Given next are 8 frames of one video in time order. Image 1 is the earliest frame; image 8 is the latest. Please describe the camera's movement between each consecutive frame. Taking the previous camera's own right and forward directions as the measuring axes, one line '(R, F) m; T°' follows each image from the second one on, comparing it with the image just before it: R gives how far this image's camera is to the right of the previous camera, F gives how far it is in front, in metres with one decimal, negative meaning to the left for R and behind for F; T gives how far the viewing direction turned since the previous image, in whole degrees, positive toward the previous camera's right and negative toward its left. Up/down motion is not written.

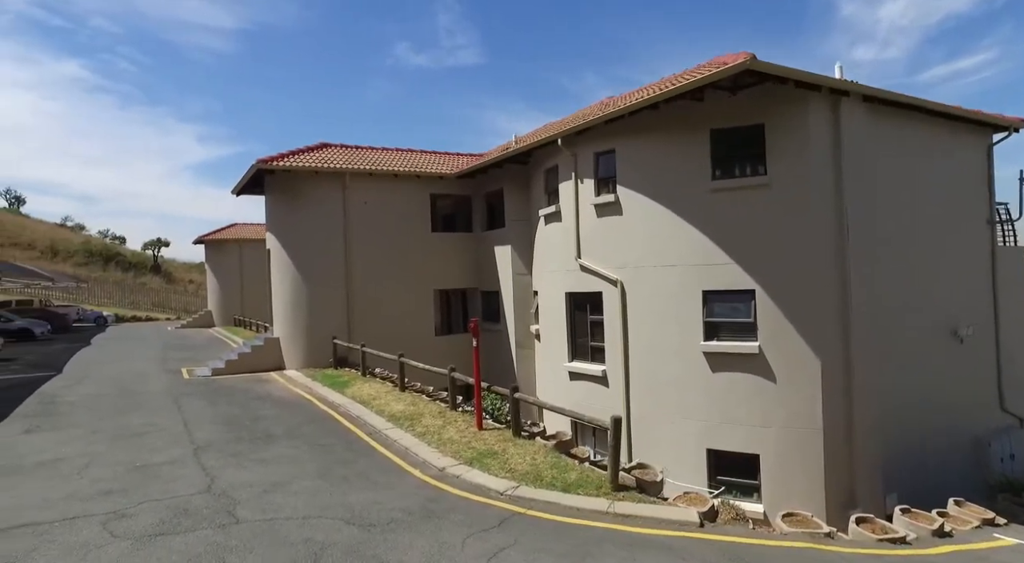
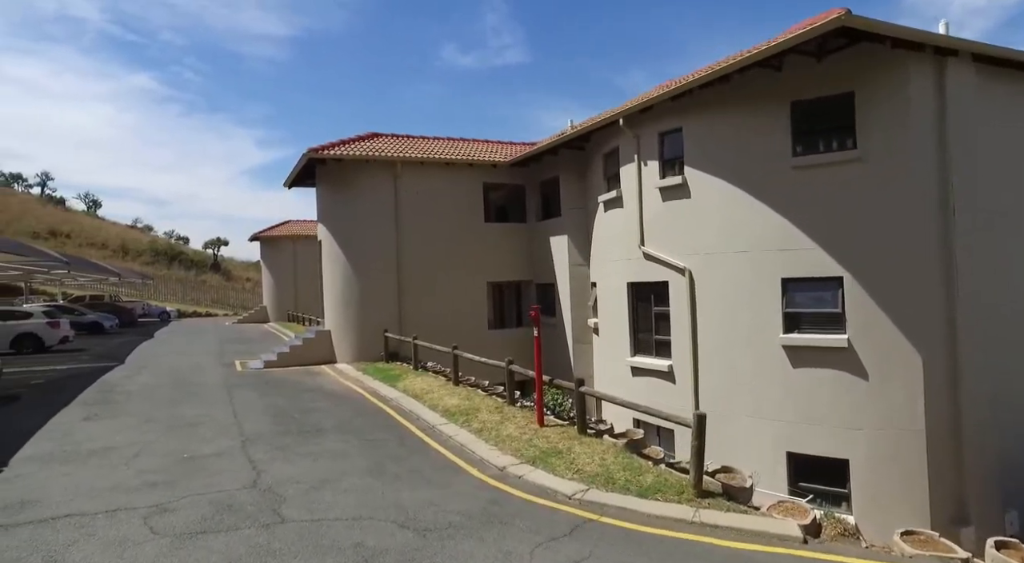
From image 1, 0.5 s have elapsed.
(-0.2, +0.7) m; -4°
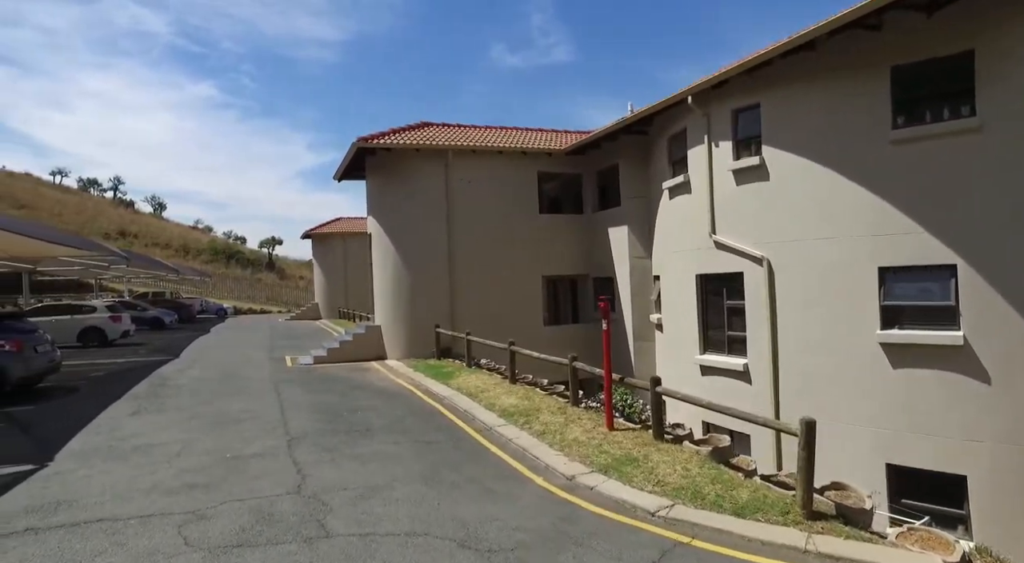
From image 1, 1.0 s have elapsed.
(-0.2, +0.8) m; -4°
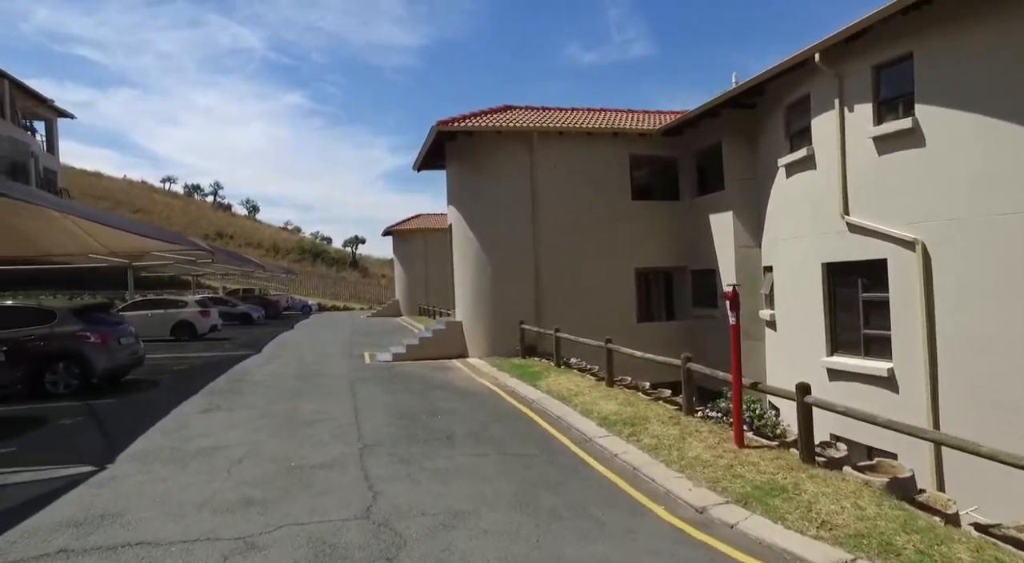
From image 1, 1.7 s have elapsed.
(-0.3, +1.2) m; -7°
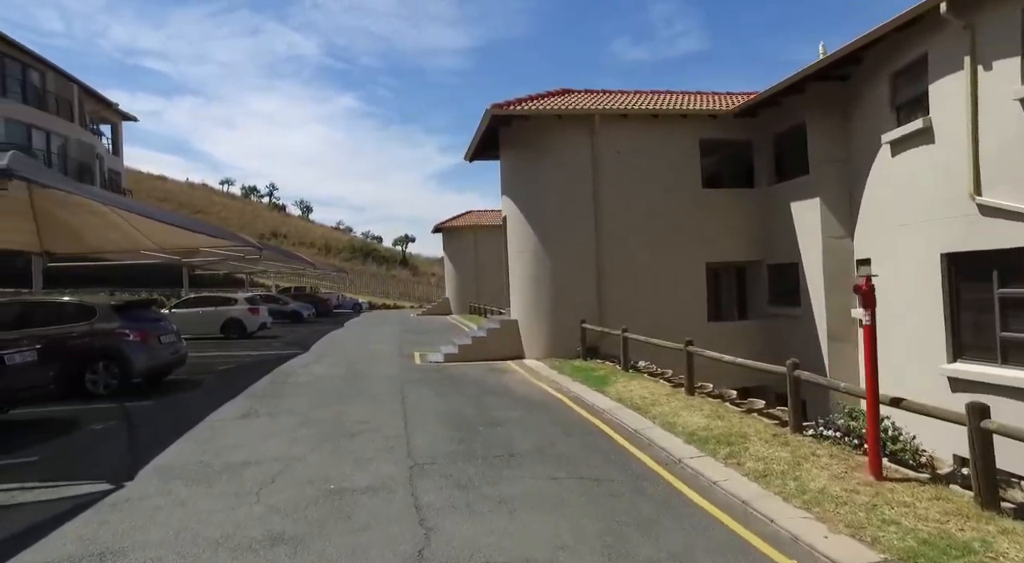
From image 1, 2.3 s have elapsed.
(-0.2, +1.1) m; -4°
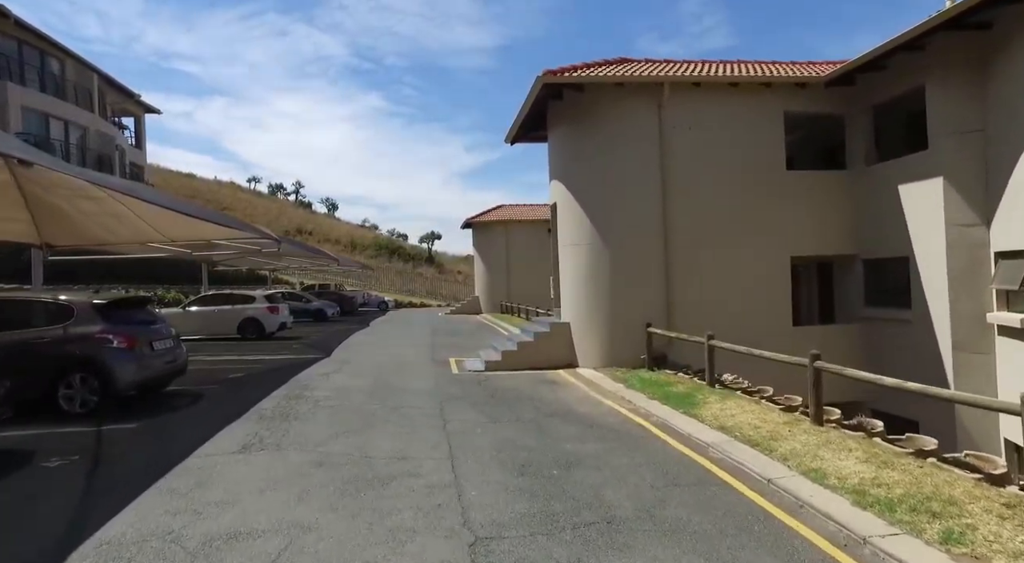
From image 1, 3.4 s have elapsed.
(-0.5, +2.1) m; -2°
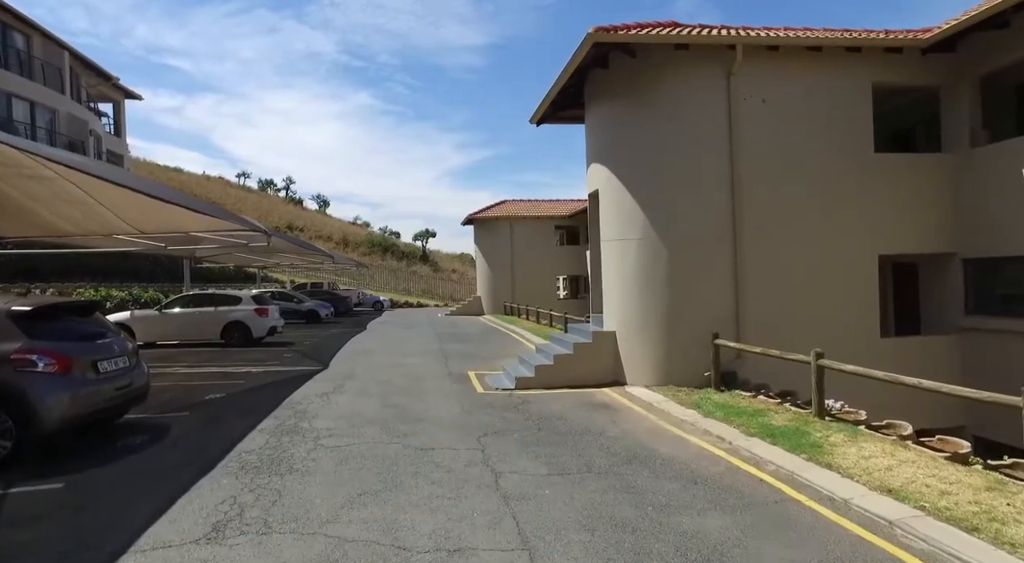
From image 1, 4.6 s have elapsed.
(-0.8, +2.2) m; +1°
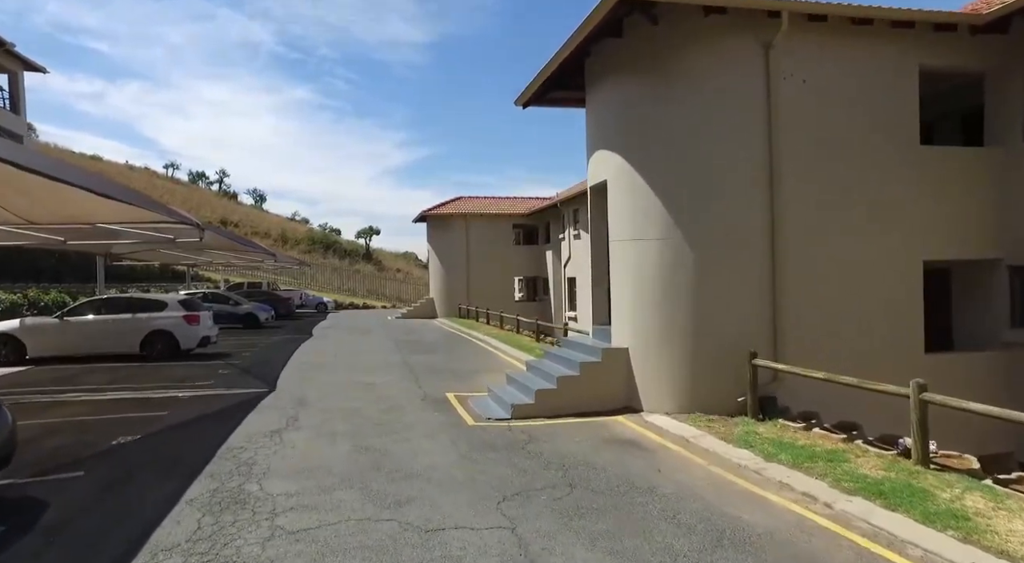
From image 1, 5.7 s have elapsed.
(-0.8, +2.0) m; +5°
